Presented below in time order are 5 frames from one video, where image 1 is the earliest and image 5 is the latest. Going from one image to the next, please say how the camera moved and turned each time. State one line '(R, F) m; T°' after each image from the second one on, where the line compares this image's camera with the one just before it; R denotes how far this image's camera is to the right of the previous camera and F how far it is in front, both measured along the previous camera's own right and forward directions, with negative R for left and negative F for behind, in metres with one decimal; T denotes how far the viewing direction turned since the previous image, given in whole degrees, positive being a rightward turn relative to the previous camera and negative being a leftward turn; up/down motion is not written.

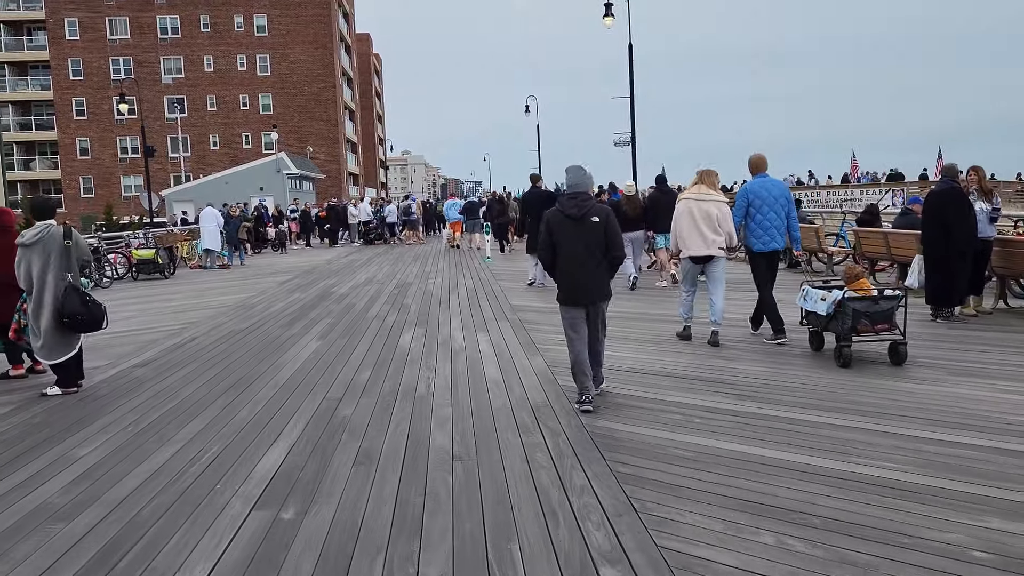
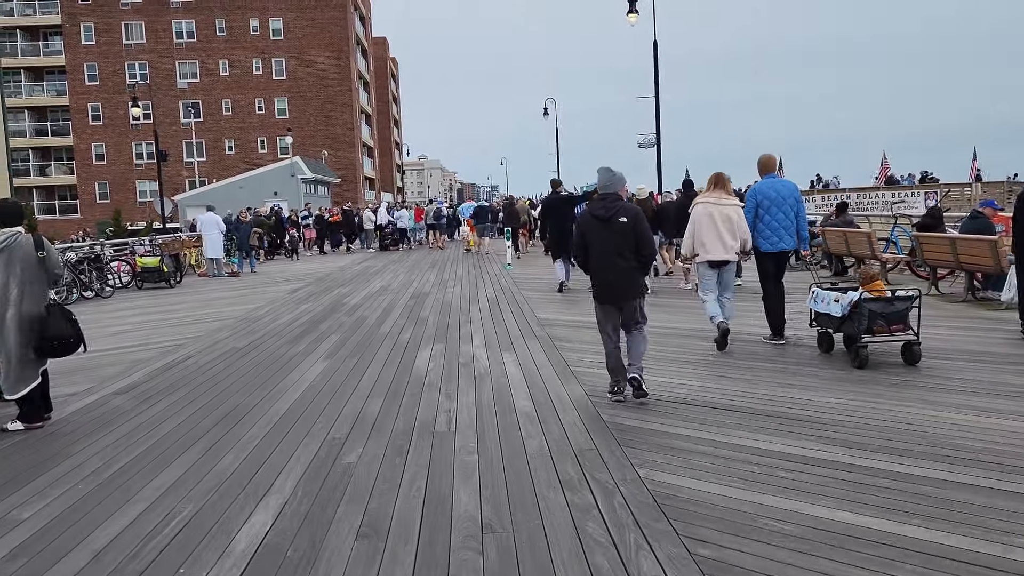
(-0.1, +1.0) m; -1°
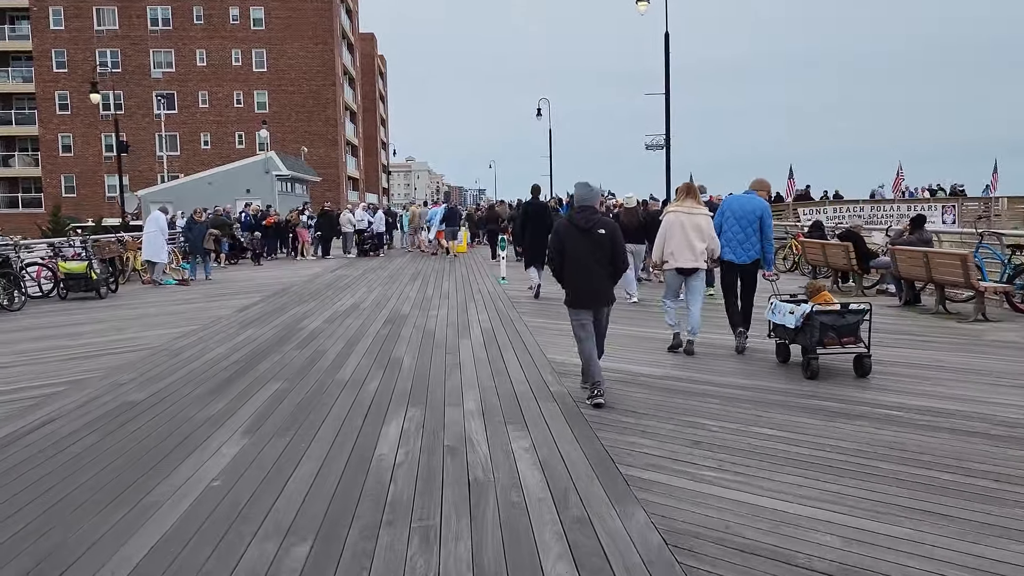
(-0.2, +2.7) m; +1°
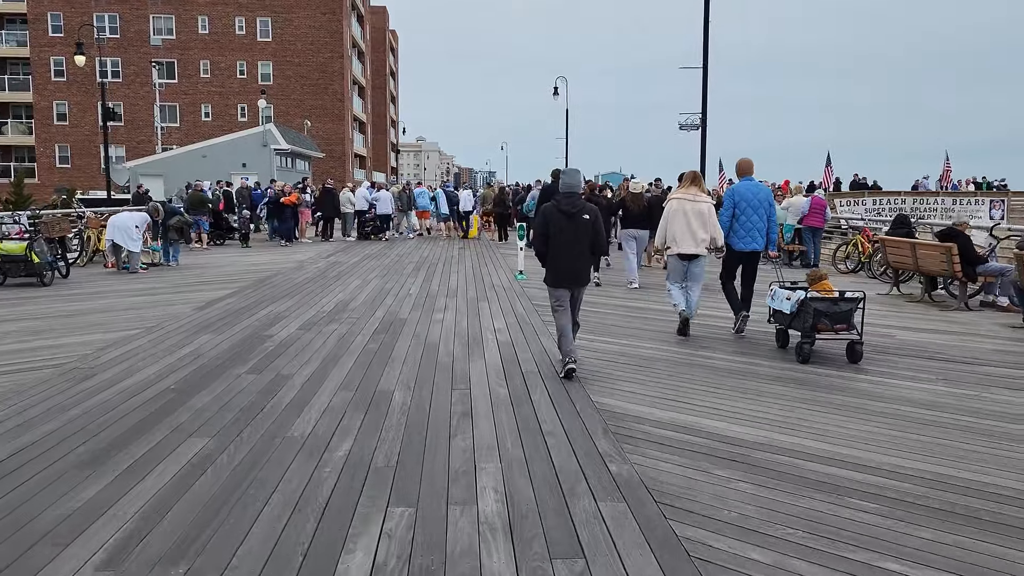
(-0.2, +2.4) m; -1°
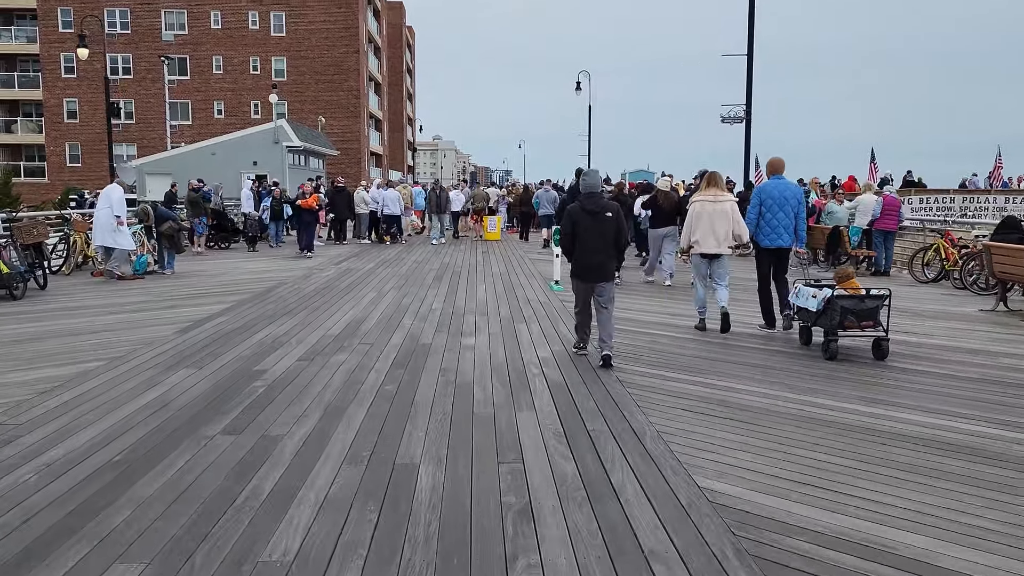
(-0.3, +1.7) m; -1°
